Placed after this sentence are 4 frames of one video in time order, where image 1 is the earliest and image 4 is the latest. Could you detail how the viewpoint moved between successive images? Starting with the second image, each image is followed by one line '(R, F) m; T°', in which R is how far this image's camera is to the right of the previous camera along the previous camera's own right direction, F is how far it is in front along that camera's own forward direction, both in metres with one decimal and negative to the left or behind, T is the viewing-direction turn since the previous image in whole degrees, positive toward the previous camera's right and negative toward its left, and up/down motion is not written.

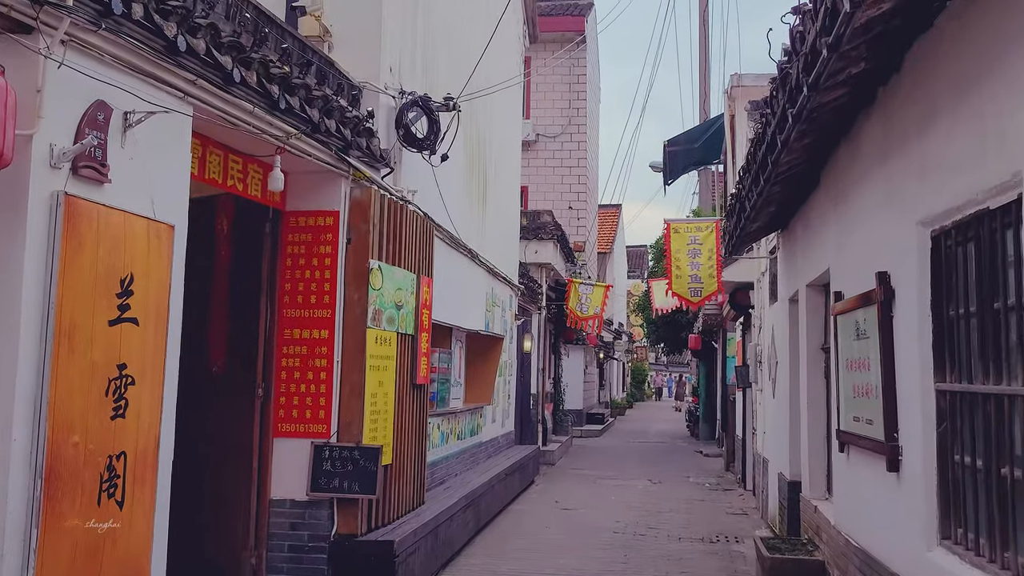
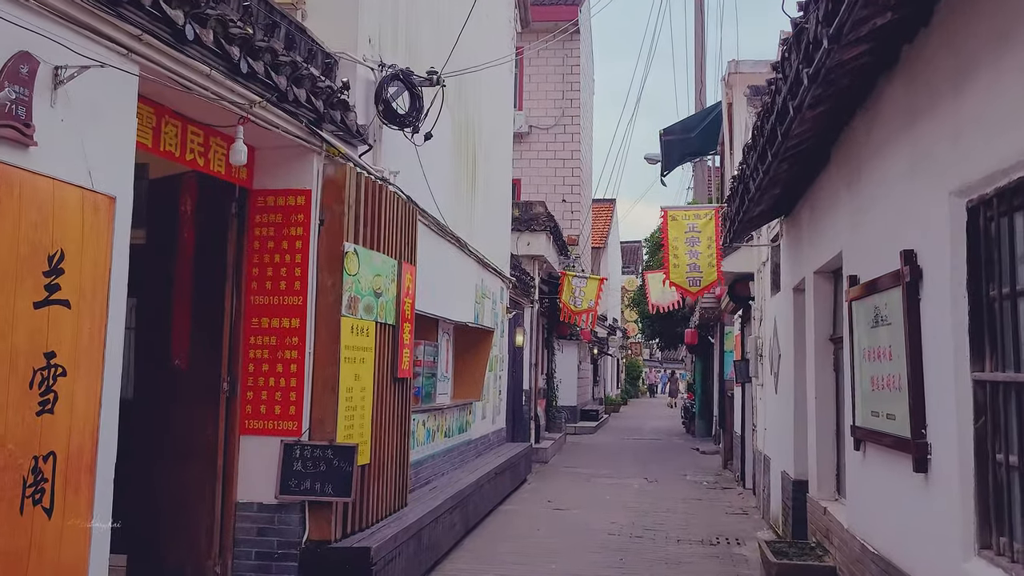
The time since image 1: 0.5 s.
(0.0, +0.5) m; 0°
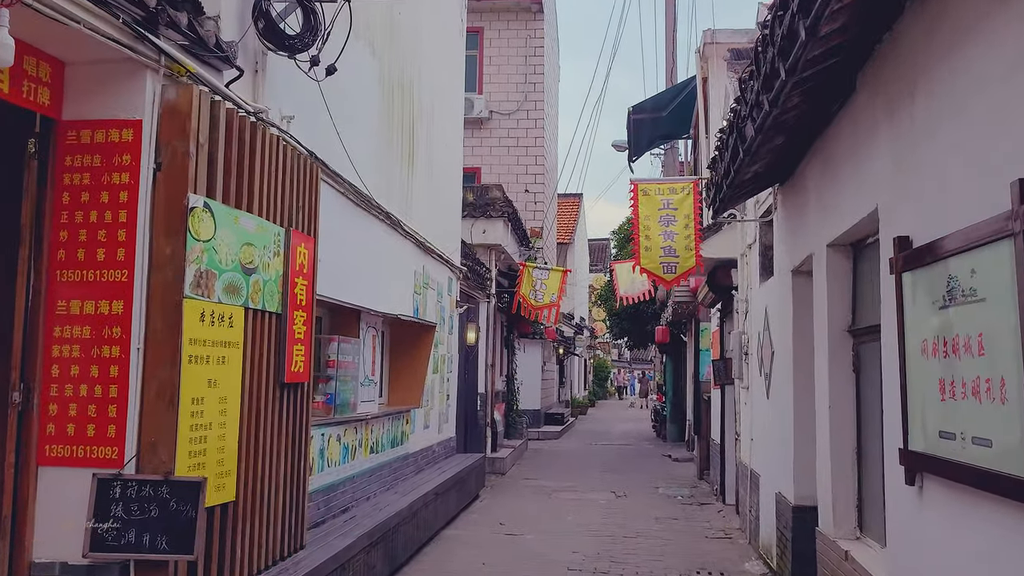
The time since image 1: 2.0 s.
(+0.2, +1.6) m; +2°
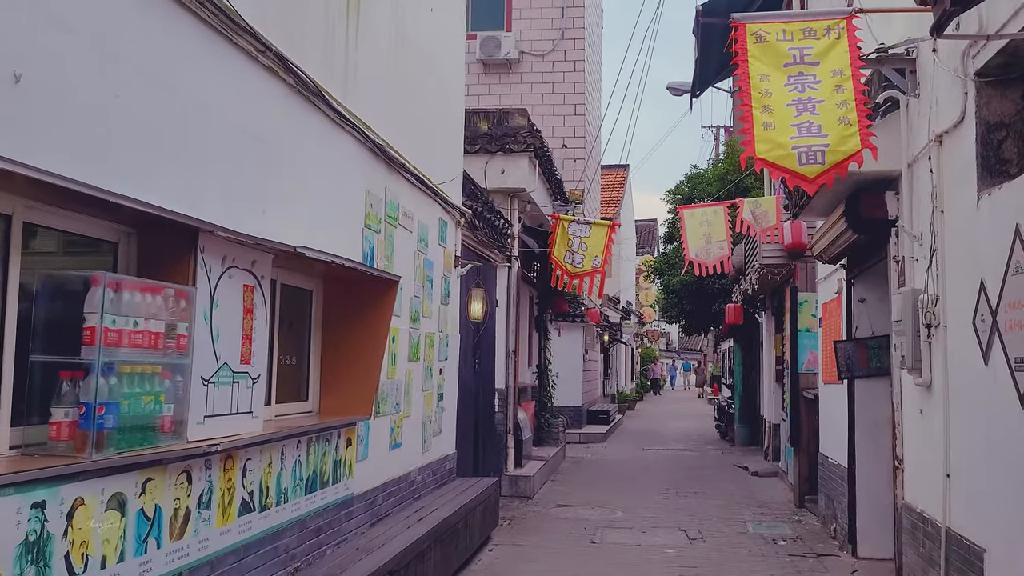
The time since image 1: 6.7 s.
(+0.2, +3.8) m; -2°
